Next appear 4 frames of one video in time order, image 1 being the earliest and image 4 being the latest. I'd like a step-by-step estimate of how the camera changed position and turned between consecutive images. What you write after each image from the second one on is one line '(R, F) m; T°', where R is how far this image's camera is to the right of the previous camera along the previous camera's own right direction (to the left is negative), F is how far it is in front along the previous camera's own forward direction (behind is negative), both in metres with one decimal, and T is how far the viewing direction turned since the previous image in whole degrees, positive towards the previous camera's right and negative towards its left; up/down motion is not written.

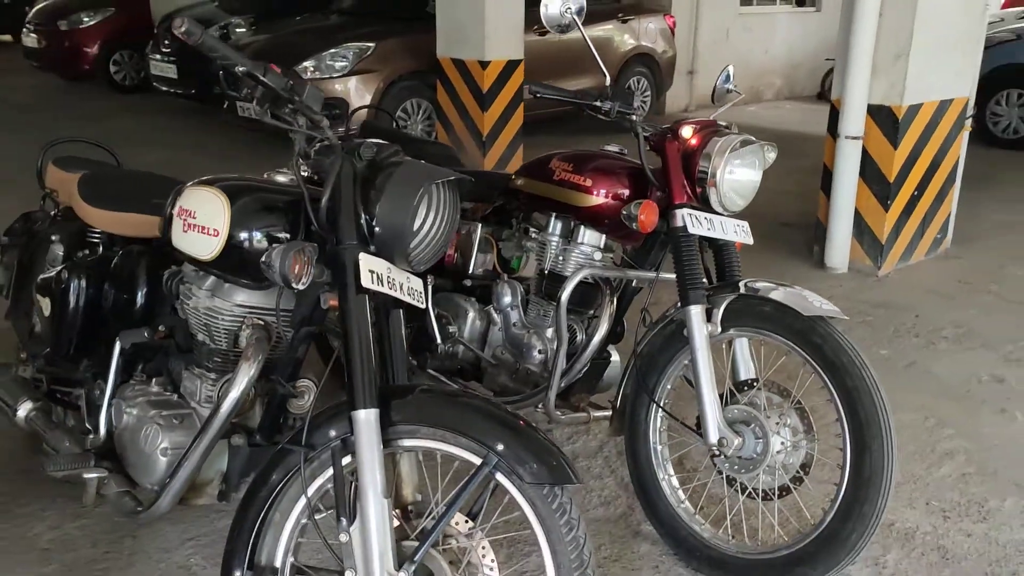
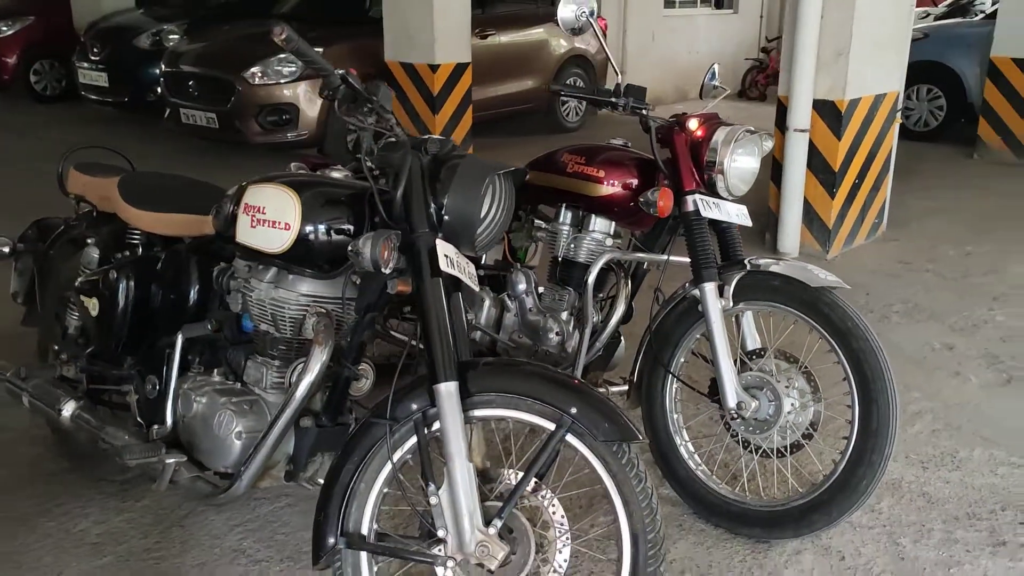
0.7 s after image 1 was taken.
(-0.3, -0.1) m; +5°
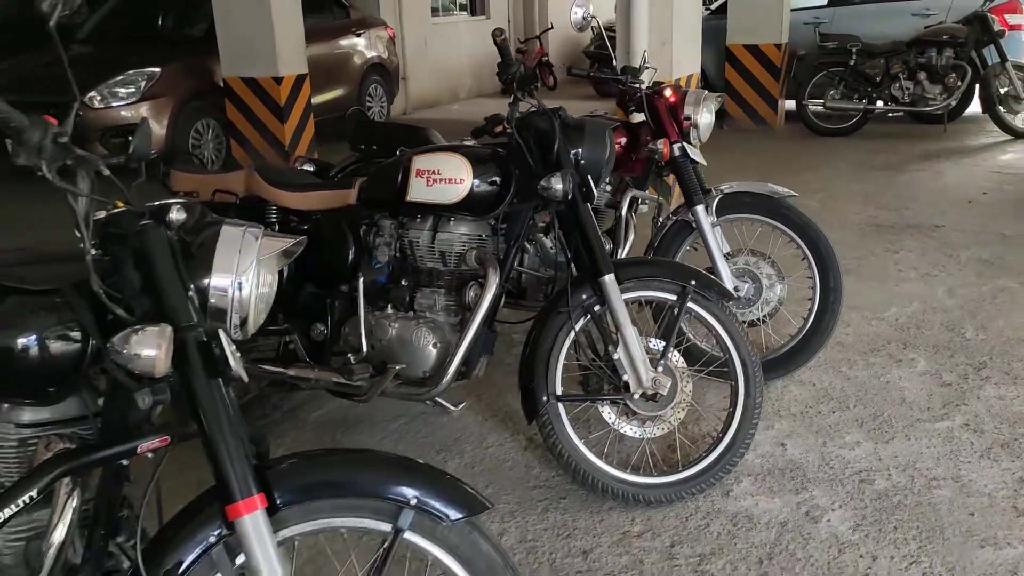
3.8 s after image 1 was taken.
(-1.1, -0.5) m; +17°
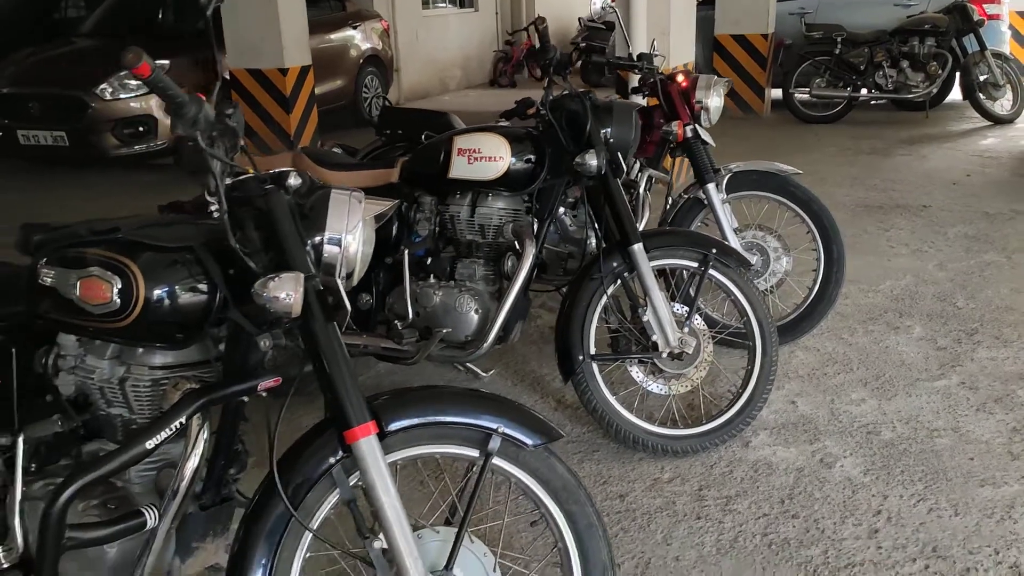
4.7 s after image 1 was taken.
(-0.2, -0.2) m; +1°
